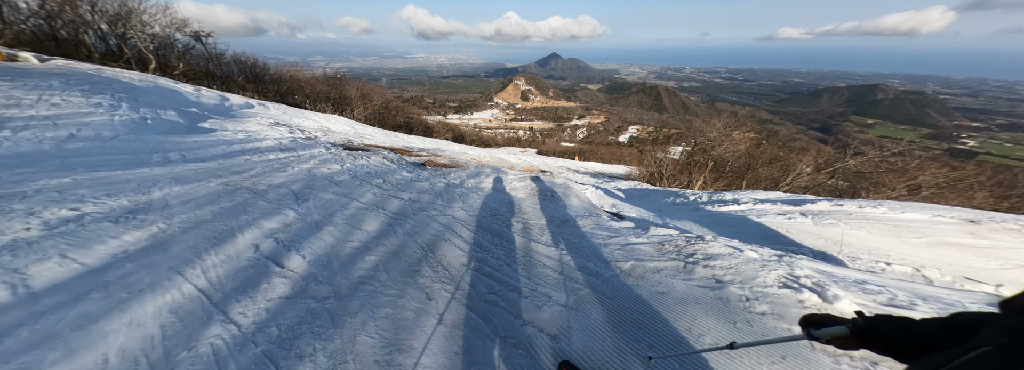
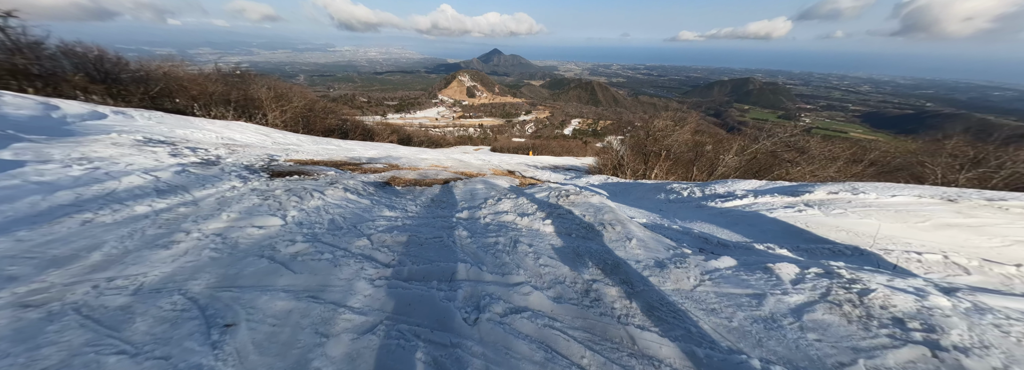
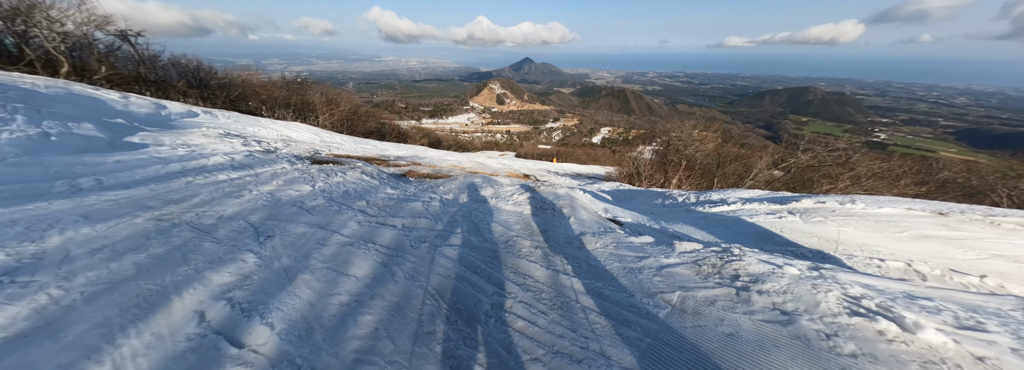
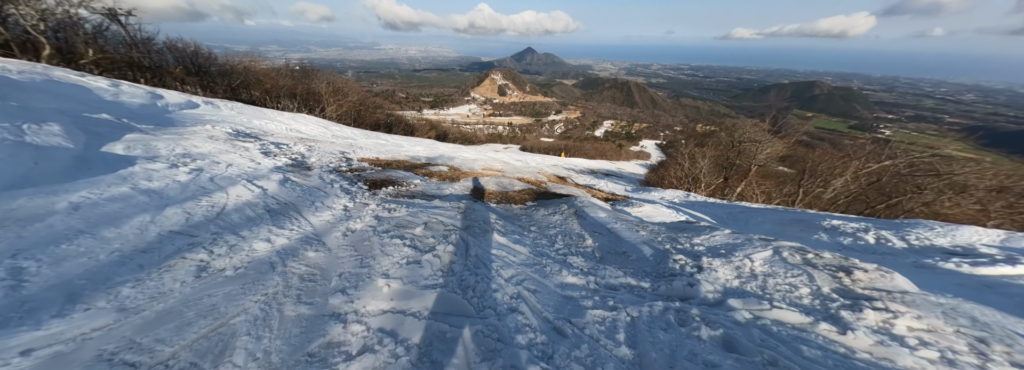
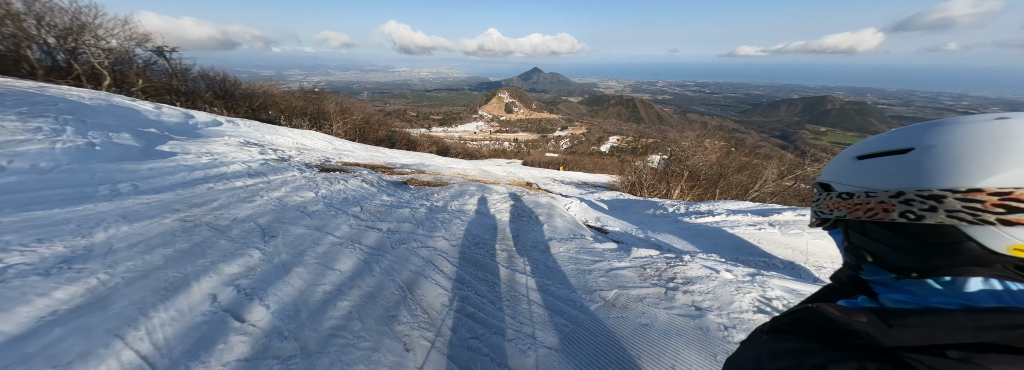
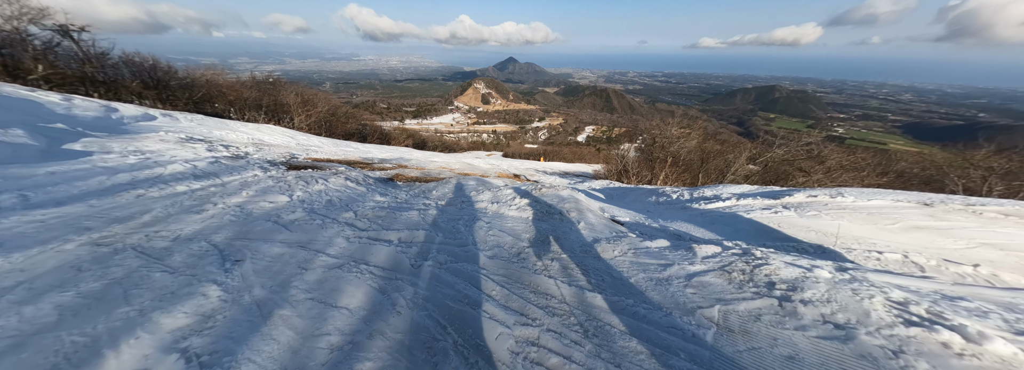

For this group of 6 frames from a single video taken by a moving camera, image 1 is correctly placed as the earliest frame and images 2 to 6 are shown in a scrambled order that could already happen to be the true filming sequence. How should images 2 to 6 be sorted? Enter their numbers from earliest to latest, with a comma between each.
5, 3, 6, 2, 4
